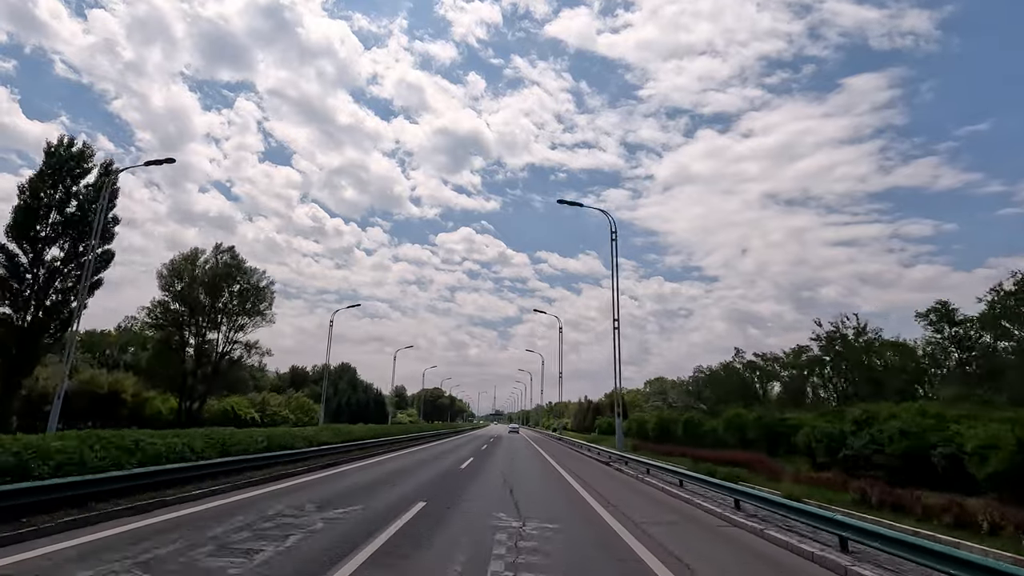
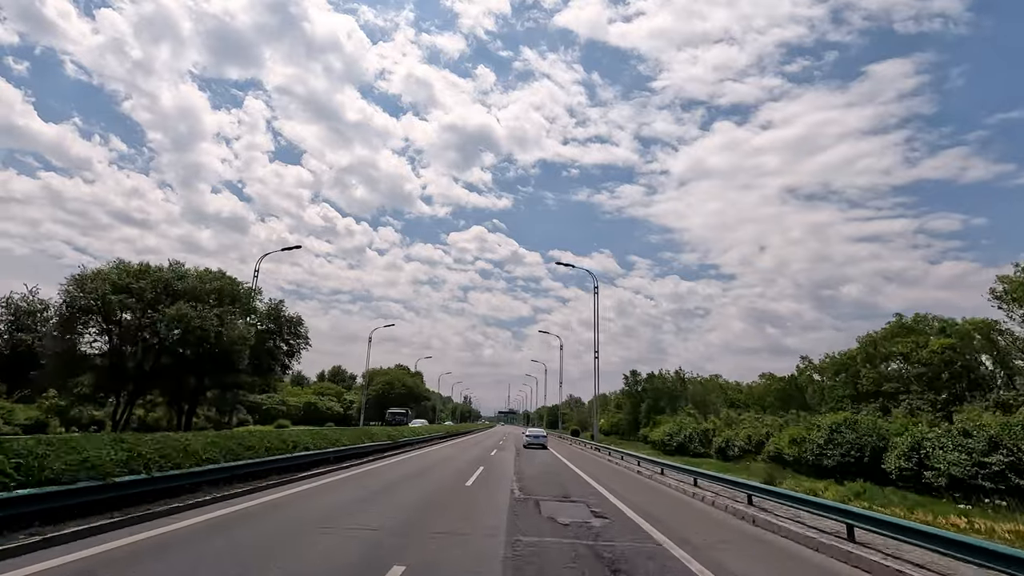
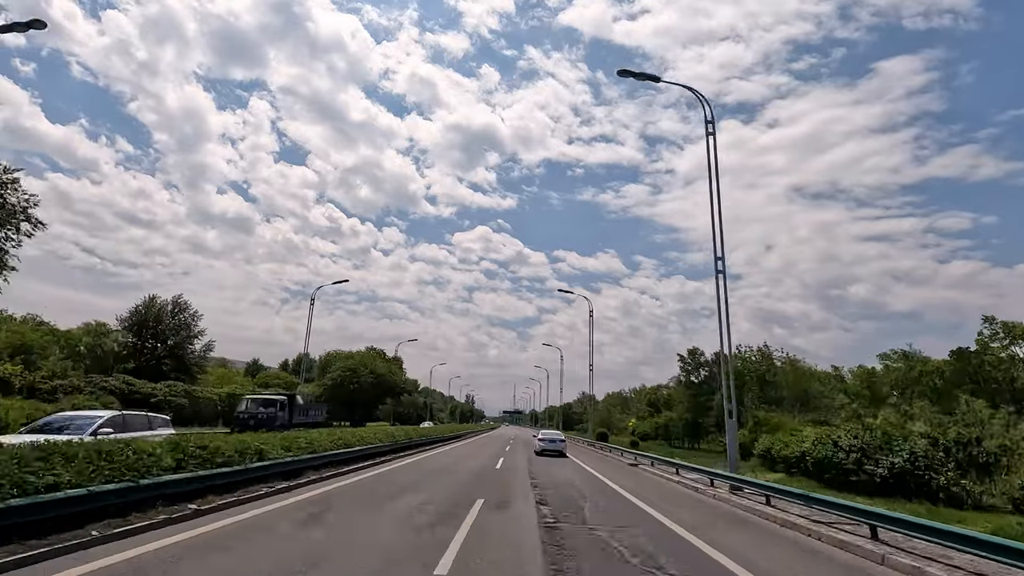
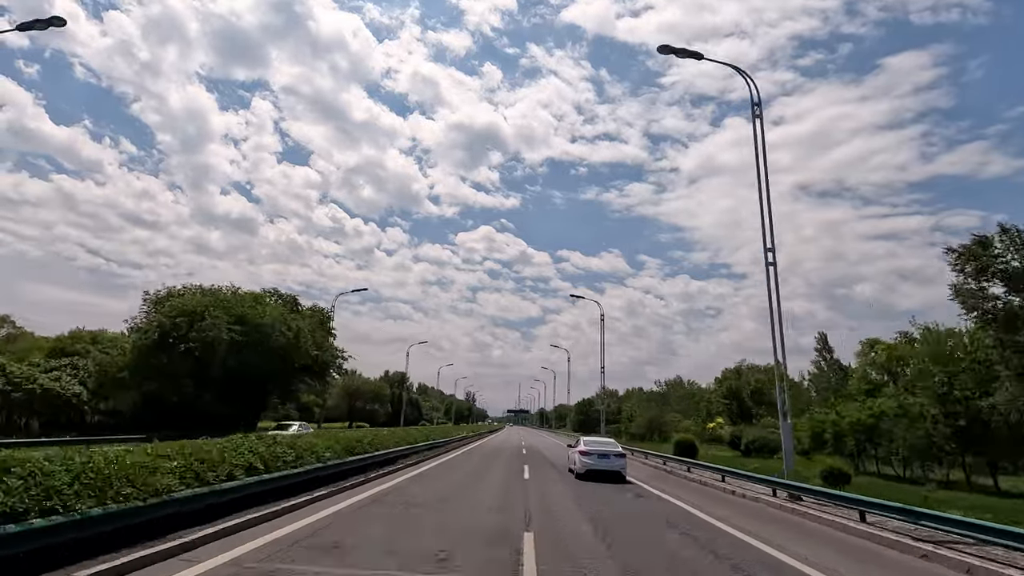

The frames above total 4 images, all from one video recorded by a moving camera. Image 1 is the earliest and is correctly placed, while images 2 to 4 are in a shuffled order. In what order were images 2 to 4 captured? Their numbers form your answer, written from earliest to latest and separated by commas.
2, 3, 4
